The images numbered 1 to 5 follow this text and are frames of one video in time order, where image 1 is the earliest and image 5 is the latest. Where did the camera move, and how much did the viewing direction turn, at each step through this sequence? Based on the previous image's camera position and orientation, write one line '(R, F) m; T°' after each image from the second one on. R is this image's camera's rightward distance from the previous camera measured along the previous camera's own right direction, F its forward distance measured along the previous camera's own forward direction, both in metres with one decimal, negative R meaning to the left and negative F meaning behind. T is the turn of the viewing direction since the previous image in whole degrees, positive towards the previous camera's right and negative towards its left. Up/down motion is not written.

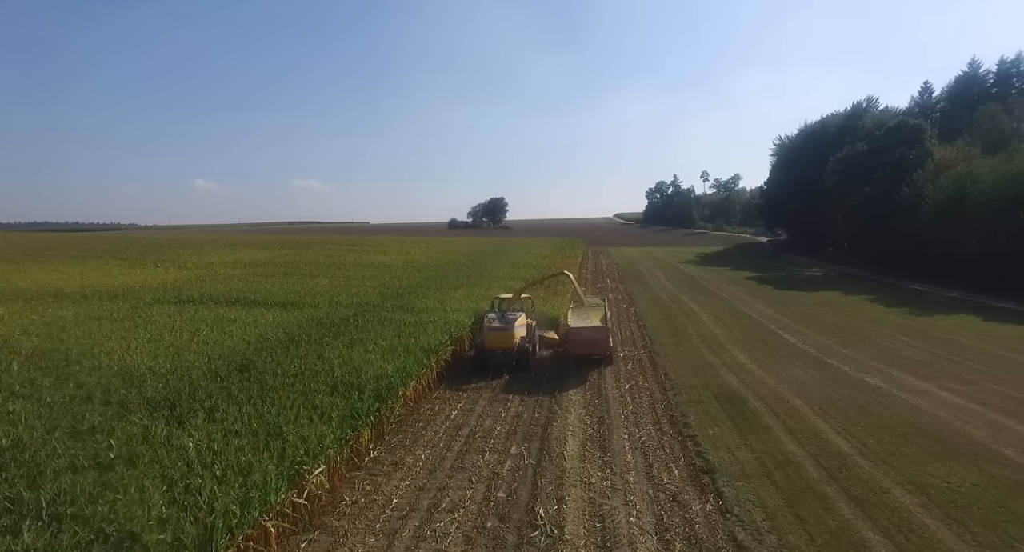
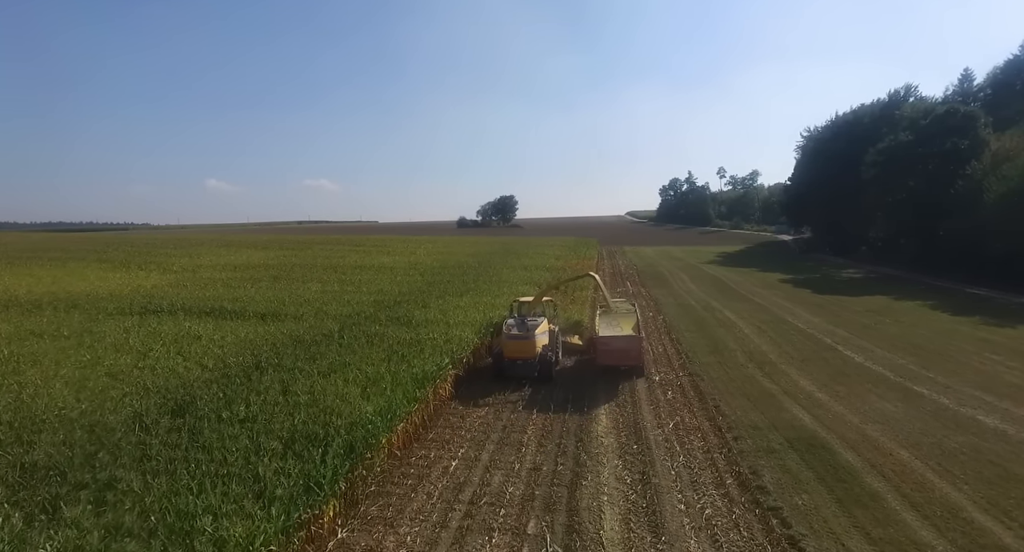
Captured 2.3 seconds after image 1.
(-0.1, +2.5) m; -1°
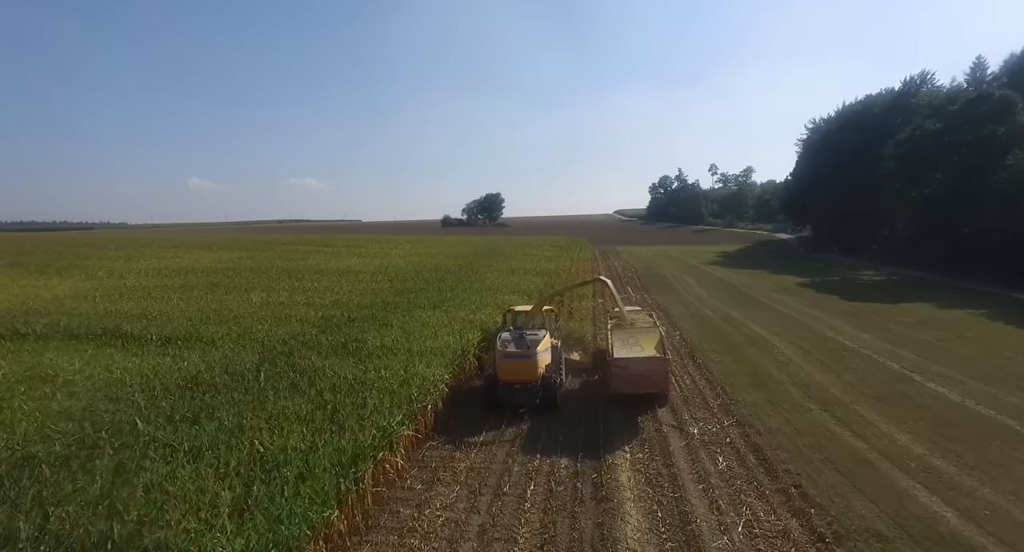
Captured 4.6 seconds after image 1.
(+0.1, +3.7) m; +1°
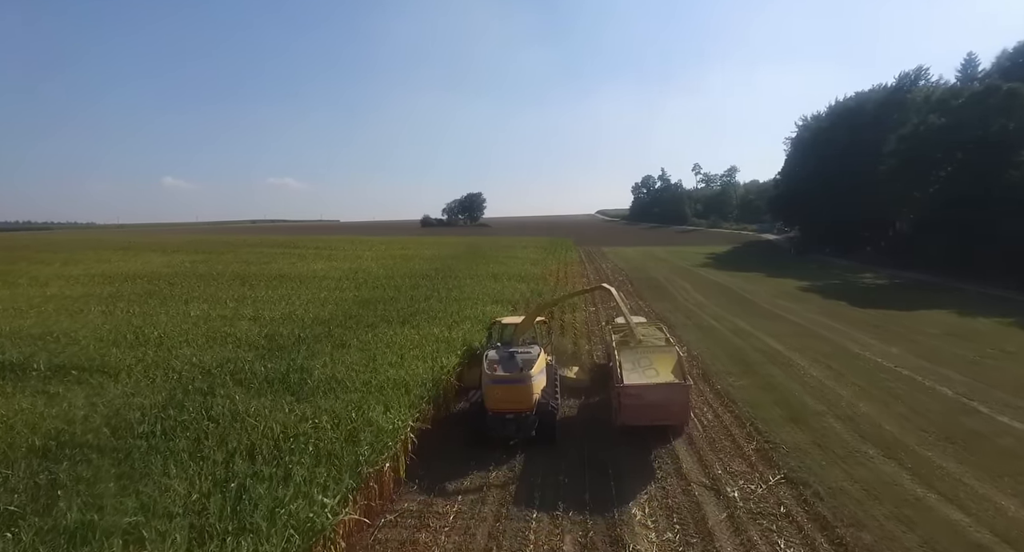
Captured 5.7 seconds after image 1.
(0.0, +2.4) m; +2°
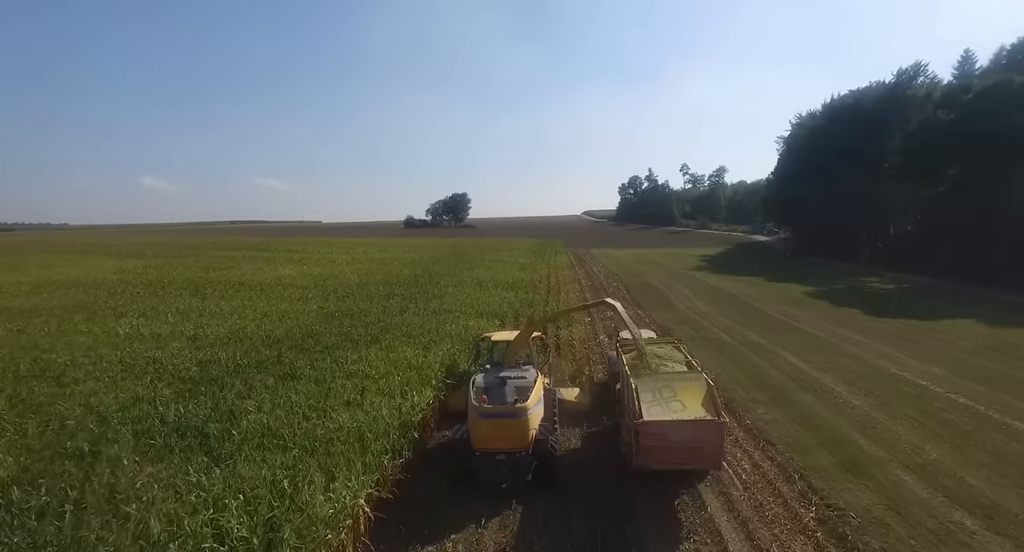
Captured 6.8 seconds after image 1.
(0.0, +2.1) m; +2°
